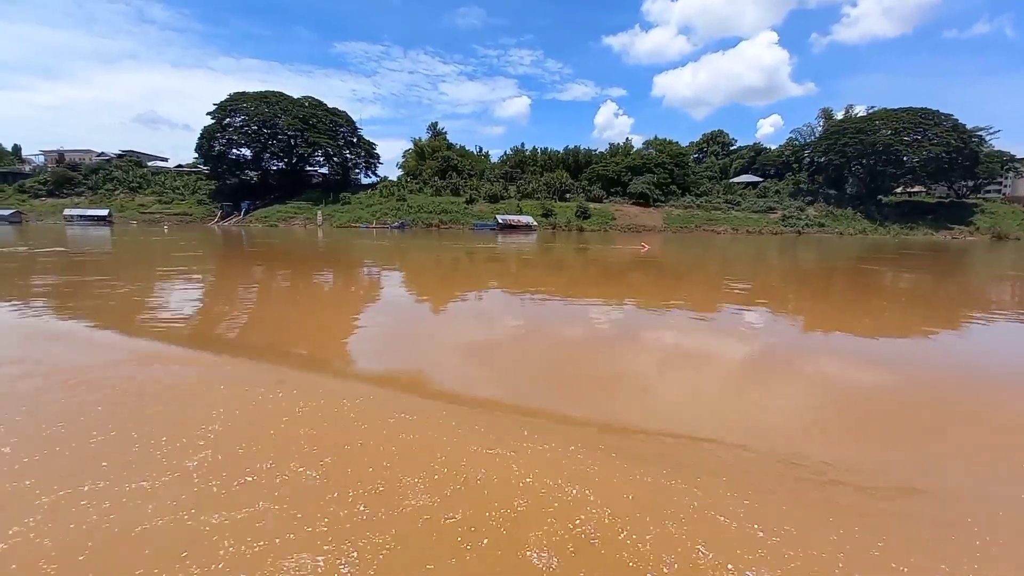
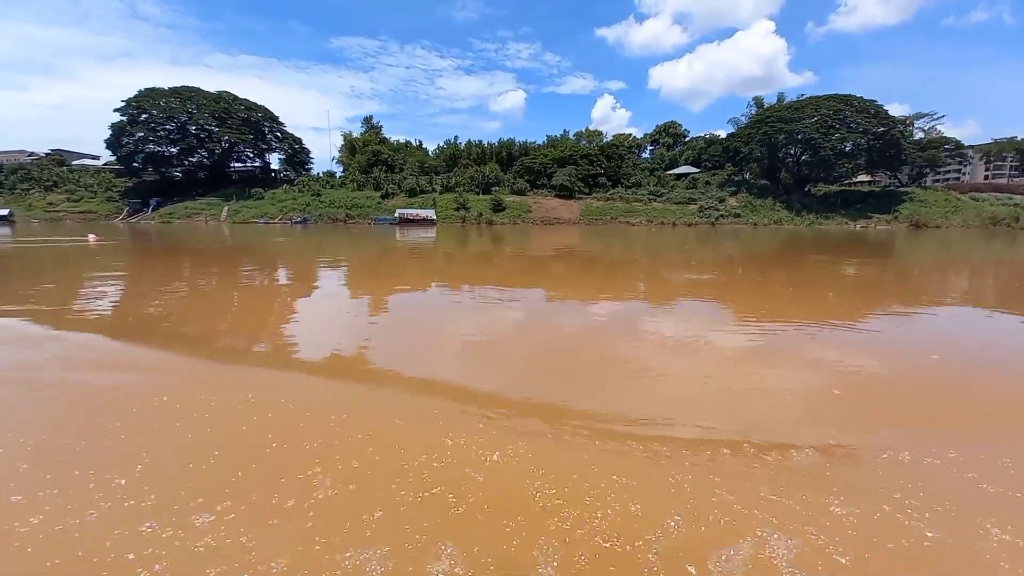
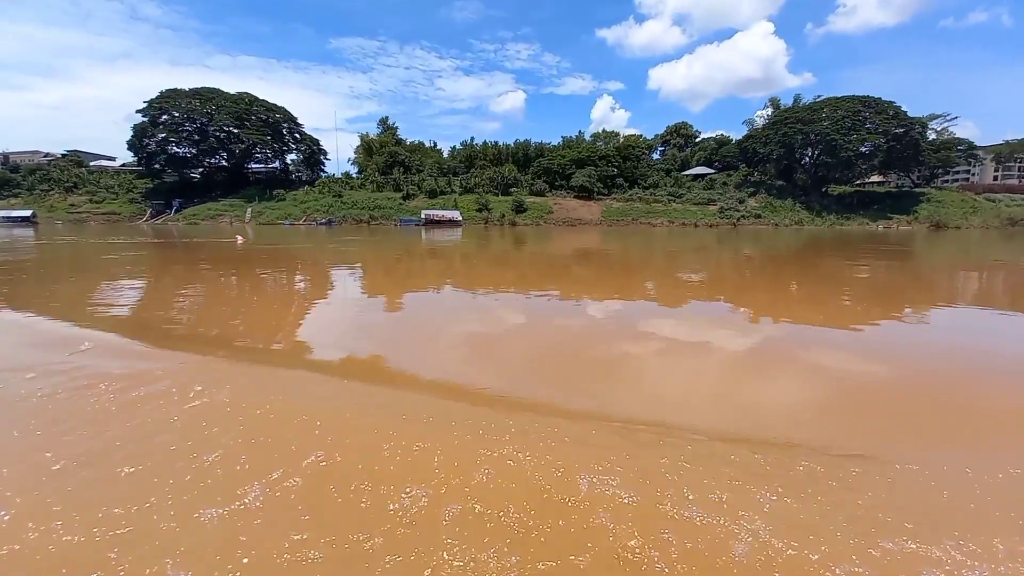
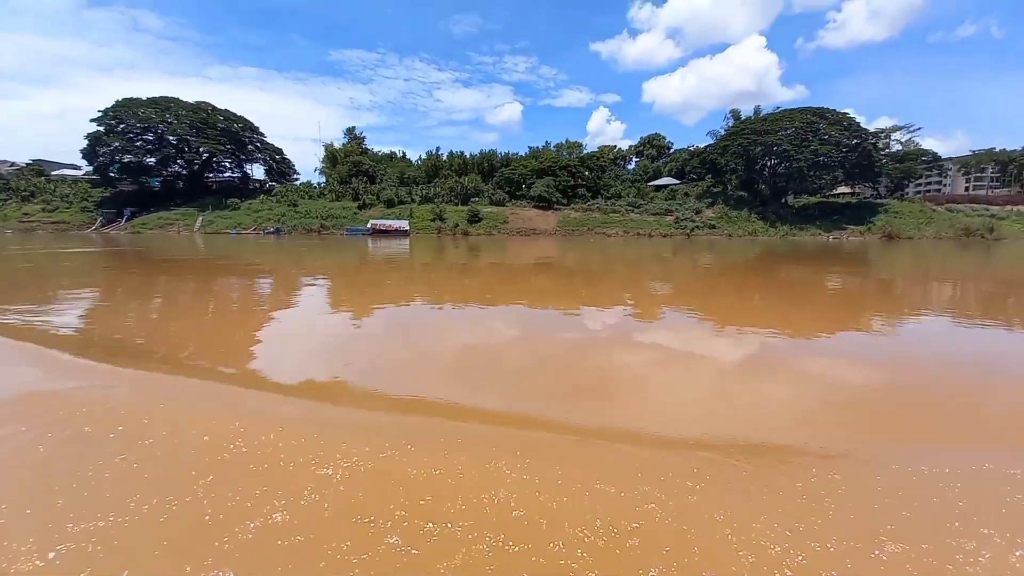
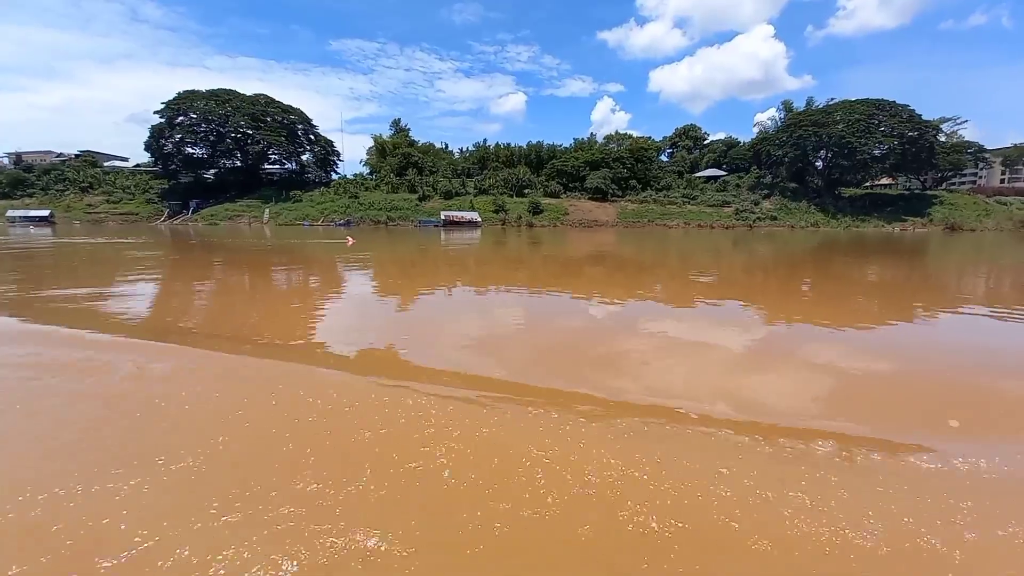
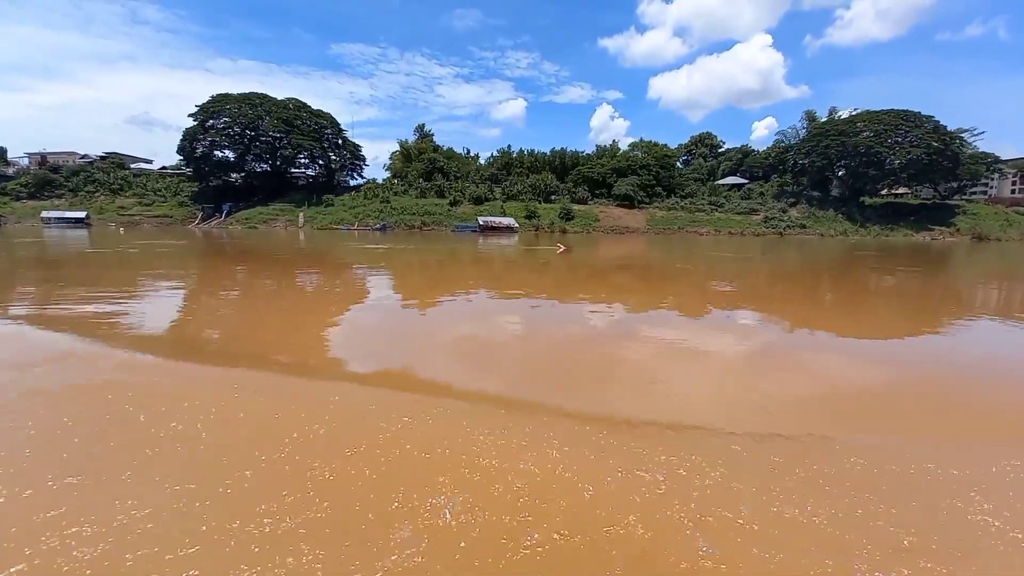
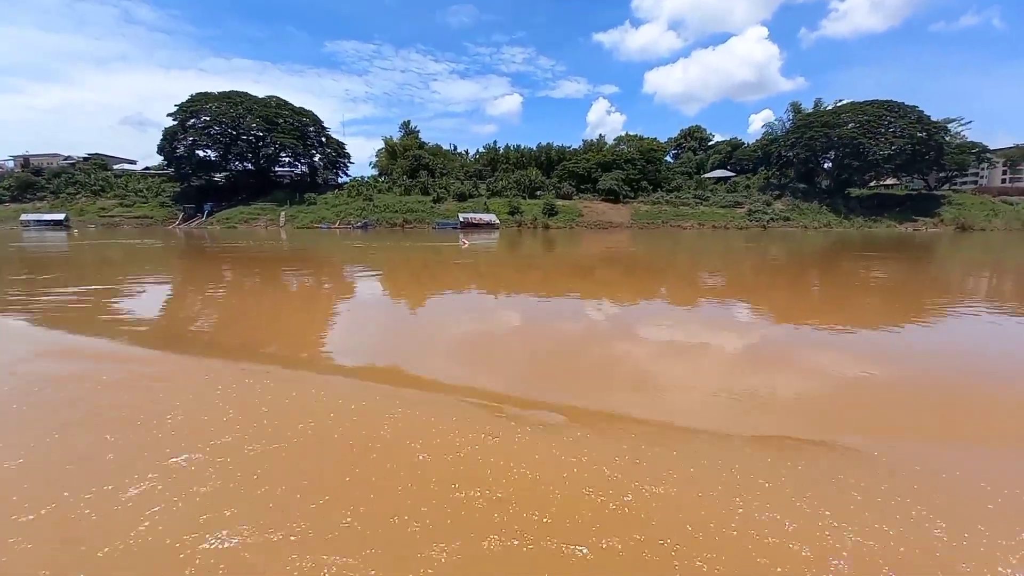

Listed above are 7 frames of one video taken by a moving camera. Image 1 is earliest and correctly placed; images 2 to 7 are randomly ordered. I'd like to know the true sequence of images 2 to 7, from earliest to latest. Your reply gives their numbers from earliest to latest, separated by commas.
6, 7, 5, 3, 2, 4
